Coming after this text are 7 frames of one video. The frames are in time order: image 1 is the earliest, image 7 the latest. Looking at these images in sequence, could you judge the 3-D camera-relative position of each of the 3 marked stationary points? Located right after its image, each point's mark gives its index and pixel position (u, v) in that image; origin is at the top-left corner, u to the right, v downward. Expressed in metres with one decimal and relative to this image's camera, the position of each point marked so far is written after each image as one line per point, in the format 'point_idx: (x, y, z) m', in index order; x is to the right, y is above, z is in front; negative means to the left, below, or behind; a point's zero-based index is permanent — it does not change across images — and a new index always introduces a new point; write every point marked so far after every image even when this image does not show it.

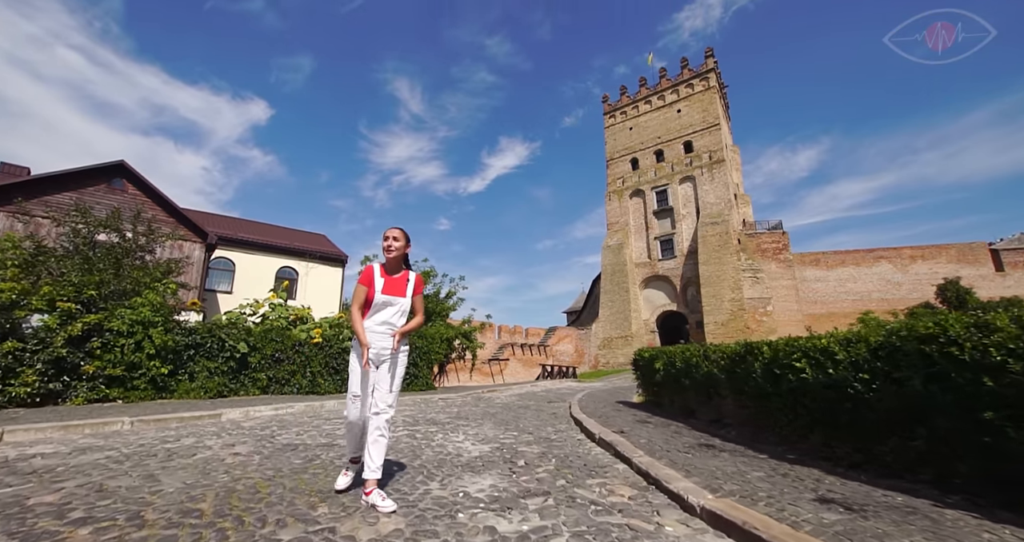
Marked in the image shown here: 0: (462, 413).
0: (-1.2, -3.3, +9.9) m
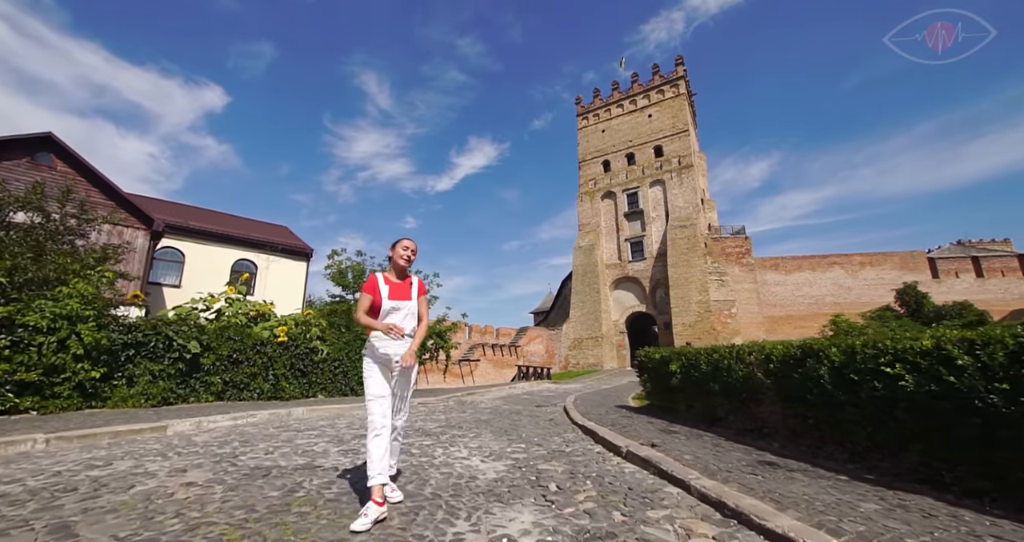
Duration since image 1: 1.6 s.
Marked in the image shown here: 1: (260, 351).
0: (-1.3, -3.1, +8.9) m
1: (-6.5, -2.1, +11.1) m
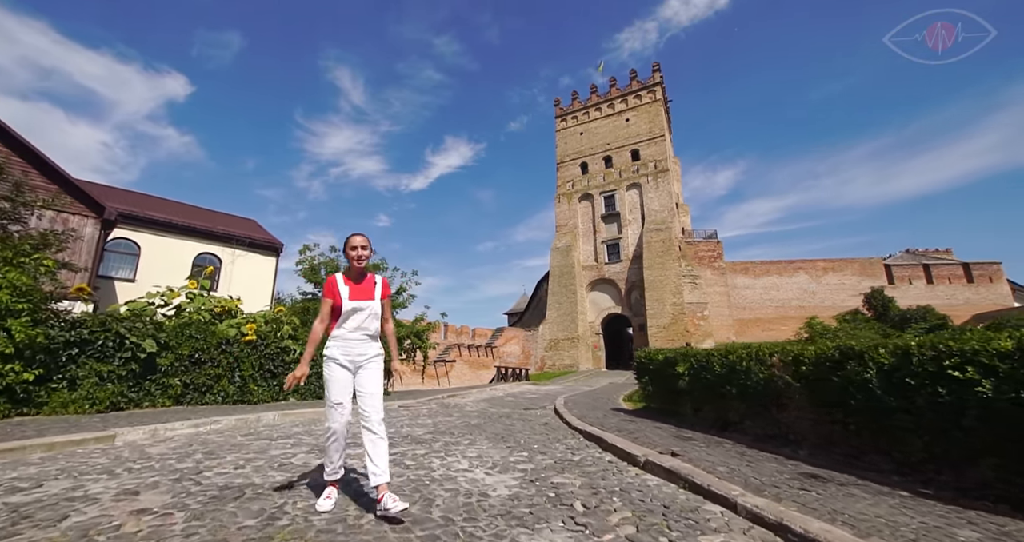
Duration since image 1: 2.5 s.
0: (-1.4, -3.0, +8.3) m
1: (-6.7, -1.9, +10.1) m
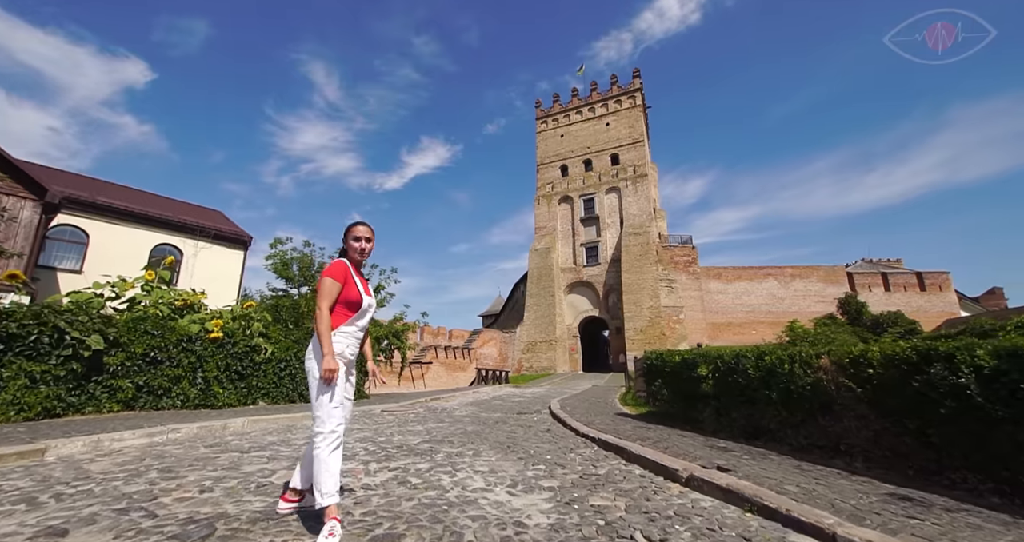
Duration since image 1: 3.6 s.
0: (-1.4, -2.8, +7.4) m
1: (-6.8, -1.6, +9.0) m
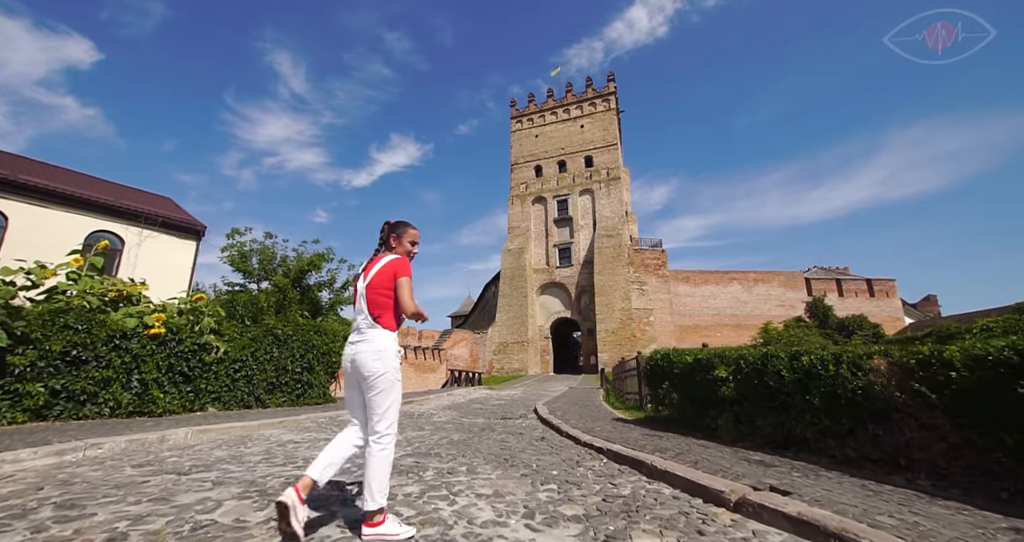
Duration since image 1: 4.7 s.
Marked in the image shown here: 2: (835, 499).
0: (-1.5, -2.6, +6.5) m
1: (-7.0, -1.3, +7.7) m
2: (+2.4, -1.7, +3.4) m
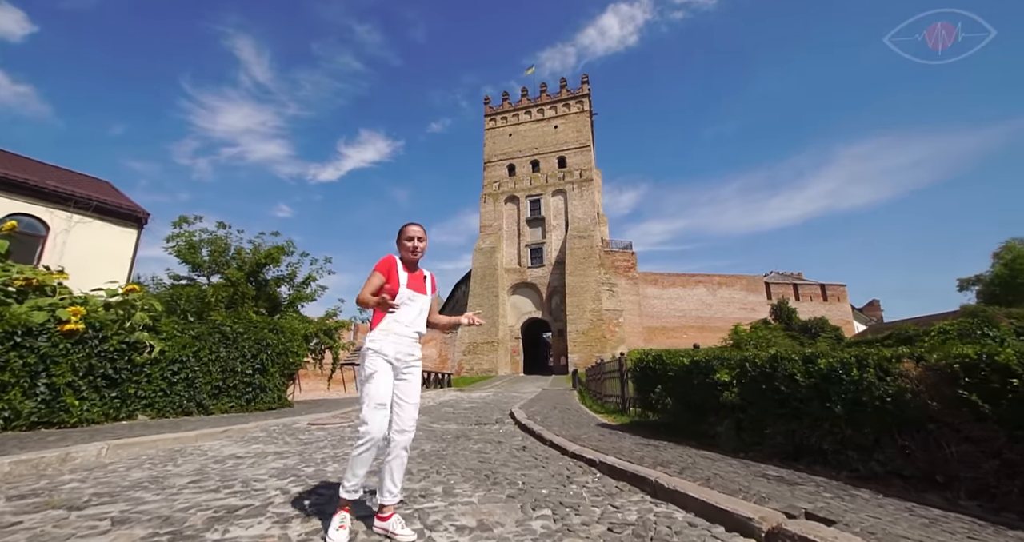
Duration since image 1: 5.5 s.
0: (-1.8, -2.5, +5.7) m
1: (-7.3, -1.1, +6.5) m
2: (+2.4, -1.7, +2.8) m
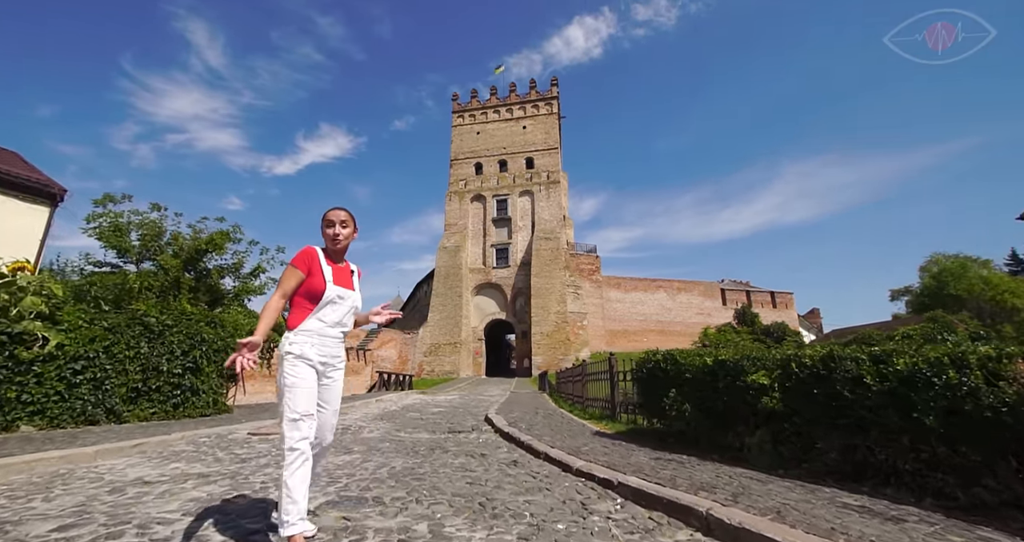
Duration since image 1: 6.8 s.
0: (-1.8, -2.2, +4.5) m
1: (-7.4, -0.7, +4.8) m
2: (+2.6, -1.5, +2.0) m
